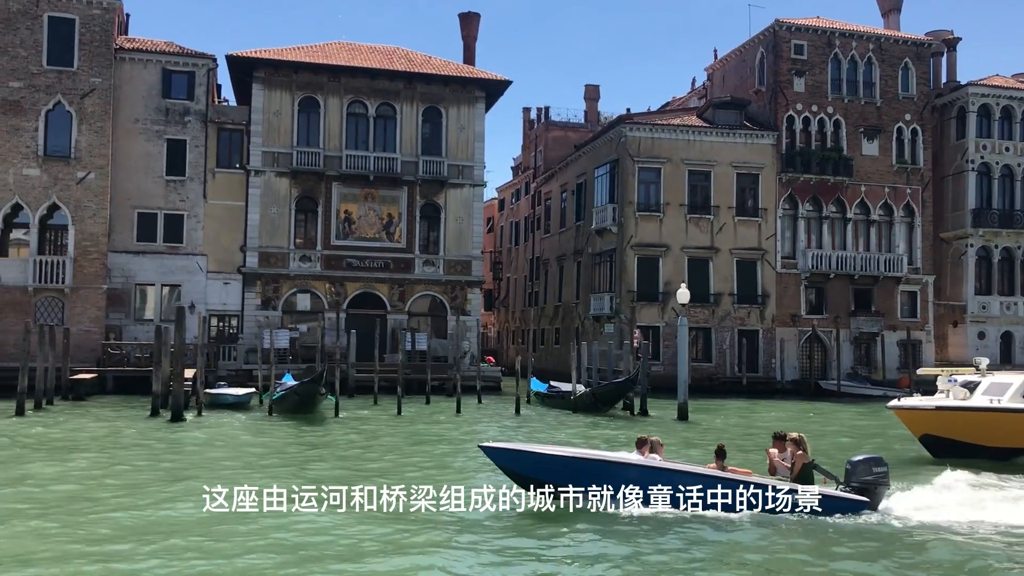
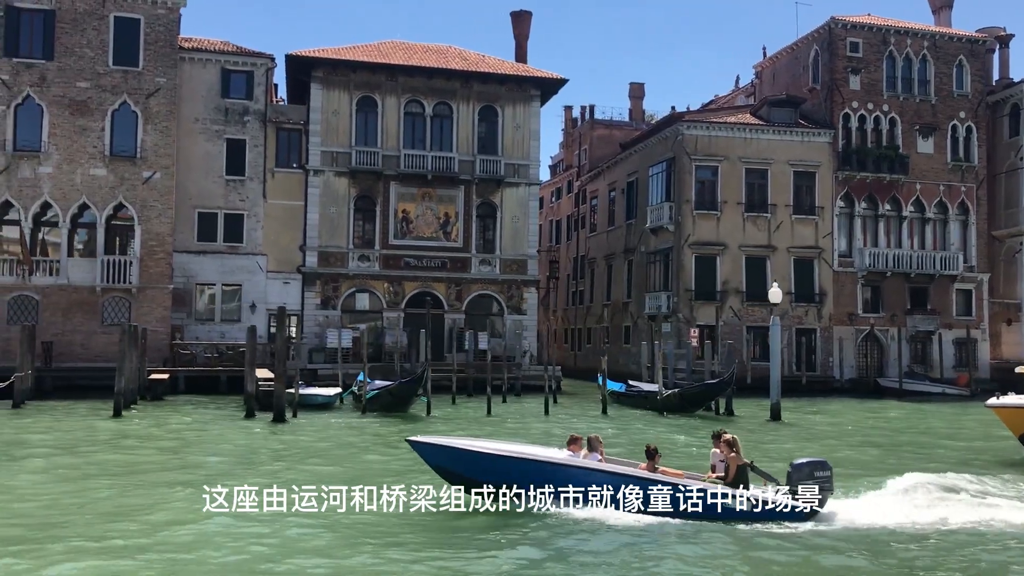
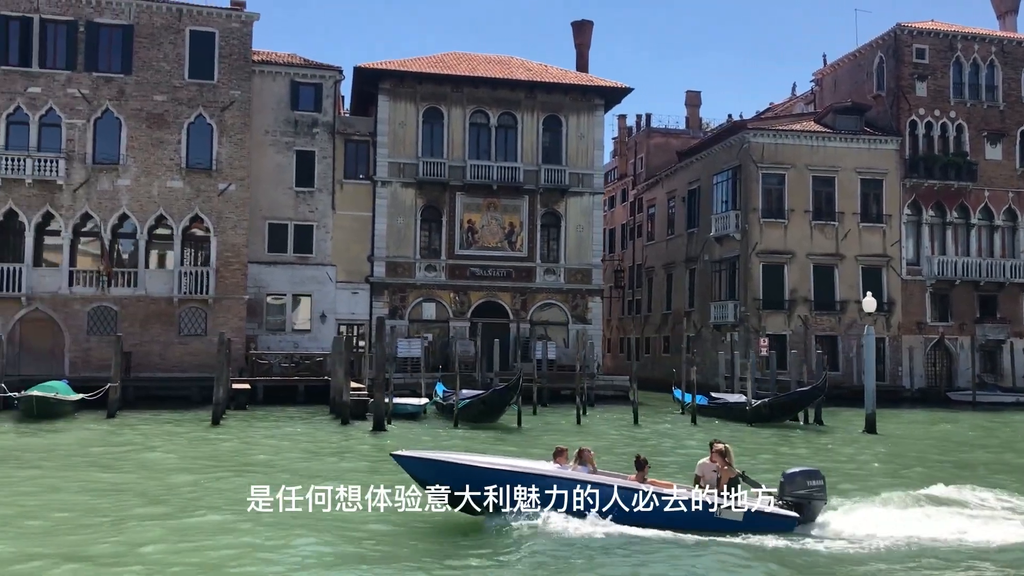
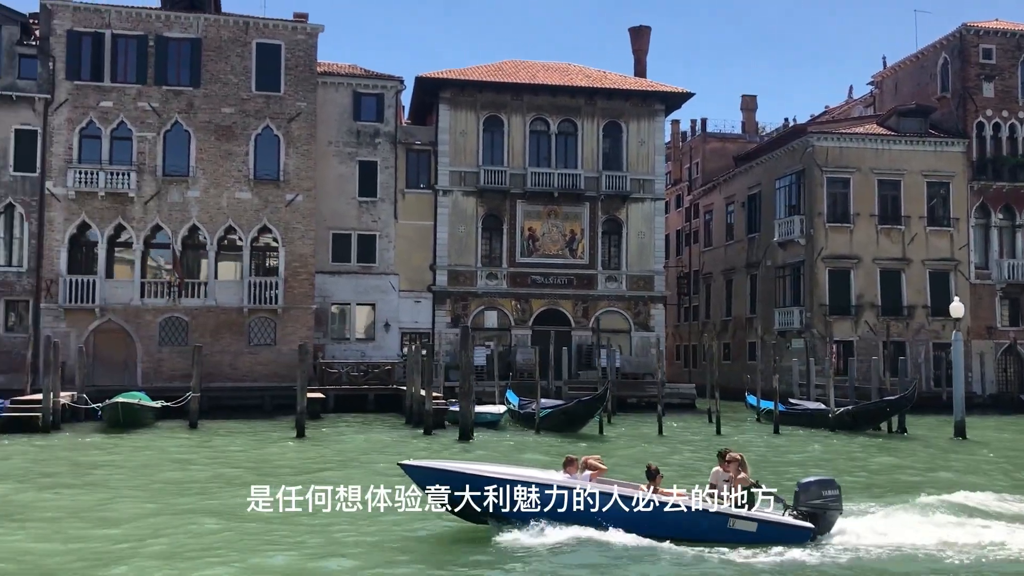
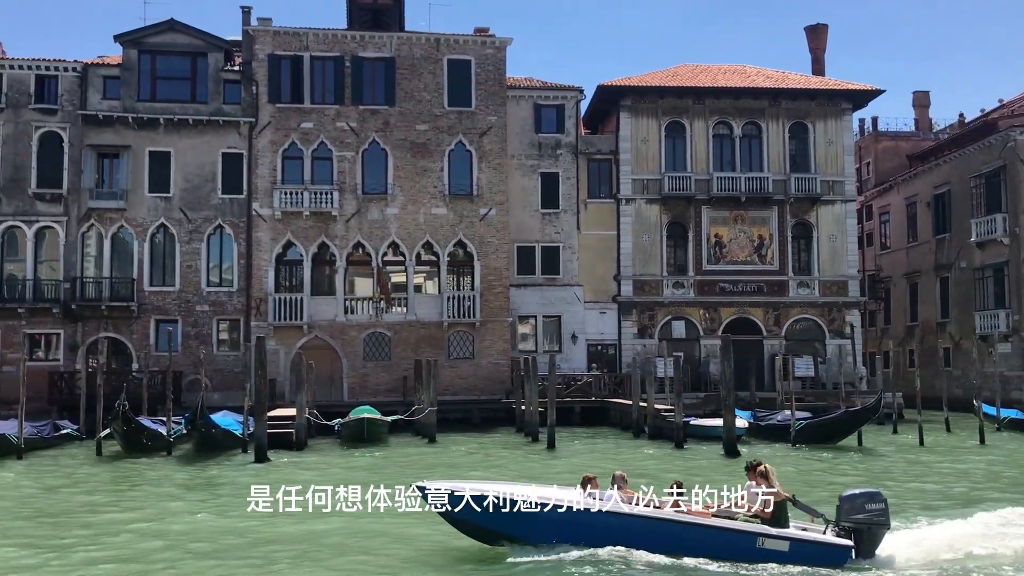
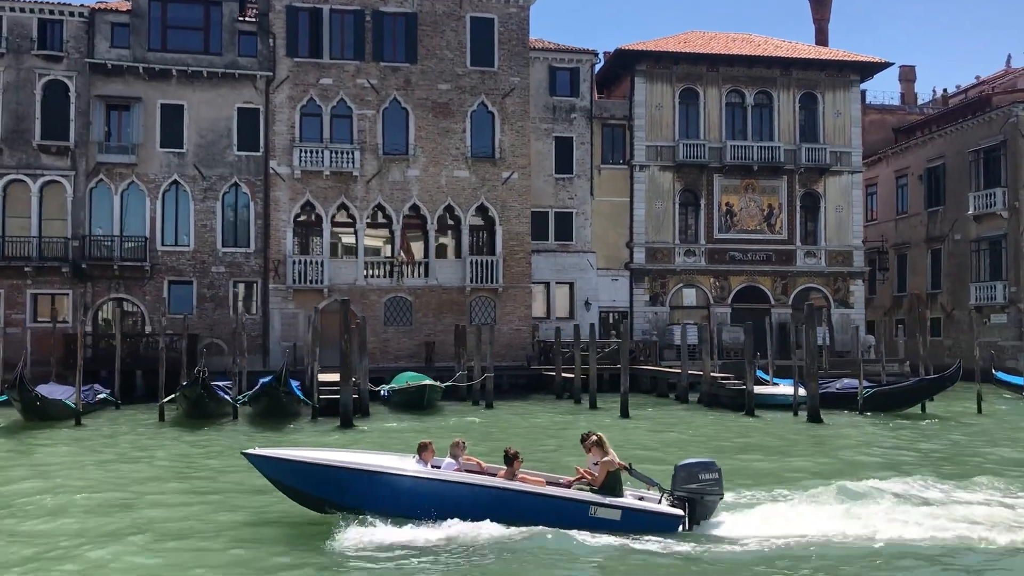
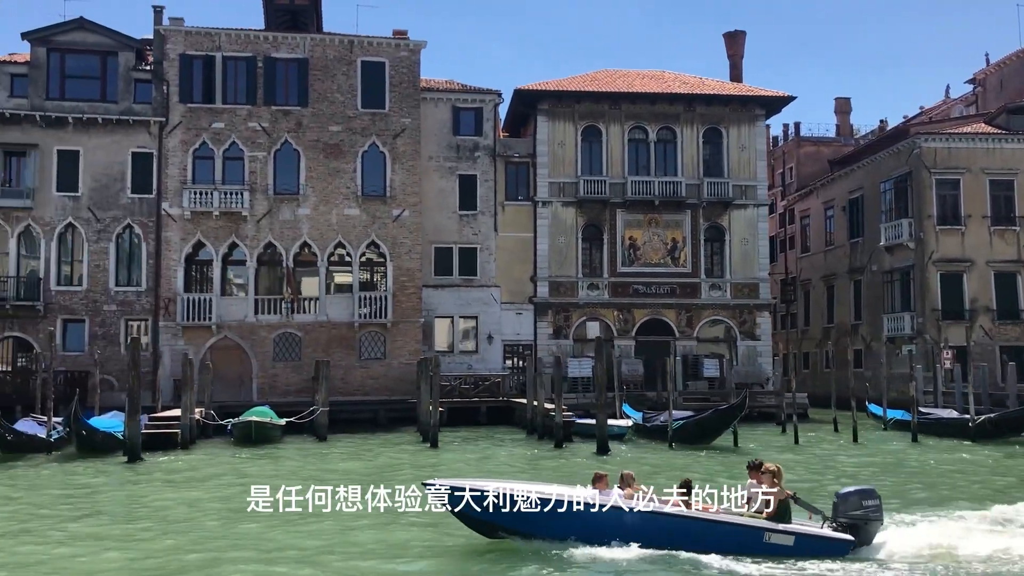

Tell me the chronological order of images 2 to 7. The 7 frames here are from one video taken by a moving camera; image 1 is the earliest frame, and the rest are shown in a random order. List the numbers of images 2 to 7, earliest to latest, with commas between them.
2, 3, 4, 7, 5, 6
